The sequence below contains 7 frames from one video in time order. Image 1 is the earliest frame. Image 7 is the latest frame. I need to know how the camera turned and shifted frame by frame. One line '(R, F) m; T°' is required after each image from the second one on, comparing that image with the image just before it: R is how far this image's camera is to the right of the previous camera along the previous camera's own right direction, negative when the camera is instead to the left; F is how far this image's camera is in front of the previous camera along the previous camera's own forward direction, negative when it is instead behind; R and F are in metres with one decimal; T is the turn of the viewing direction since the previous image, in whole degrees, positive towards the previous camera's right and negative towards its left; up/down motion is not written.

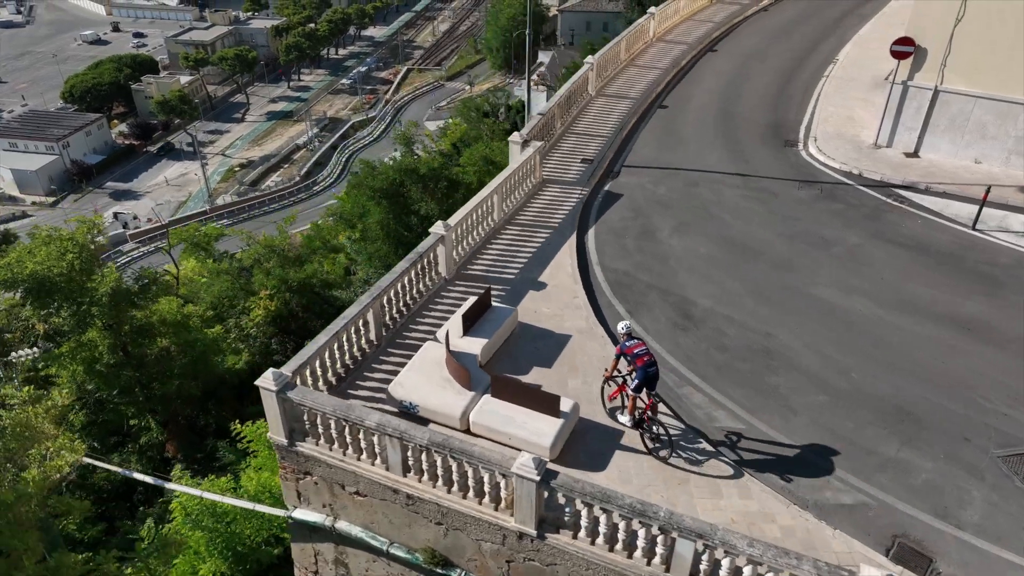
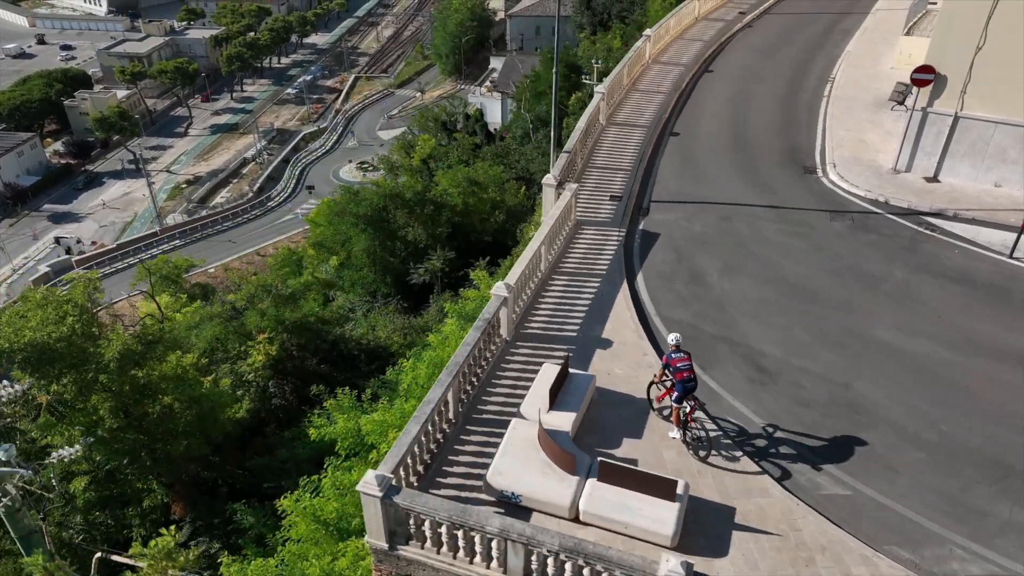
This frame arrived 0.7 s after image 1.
(-1.5, +0.5) m; +4°
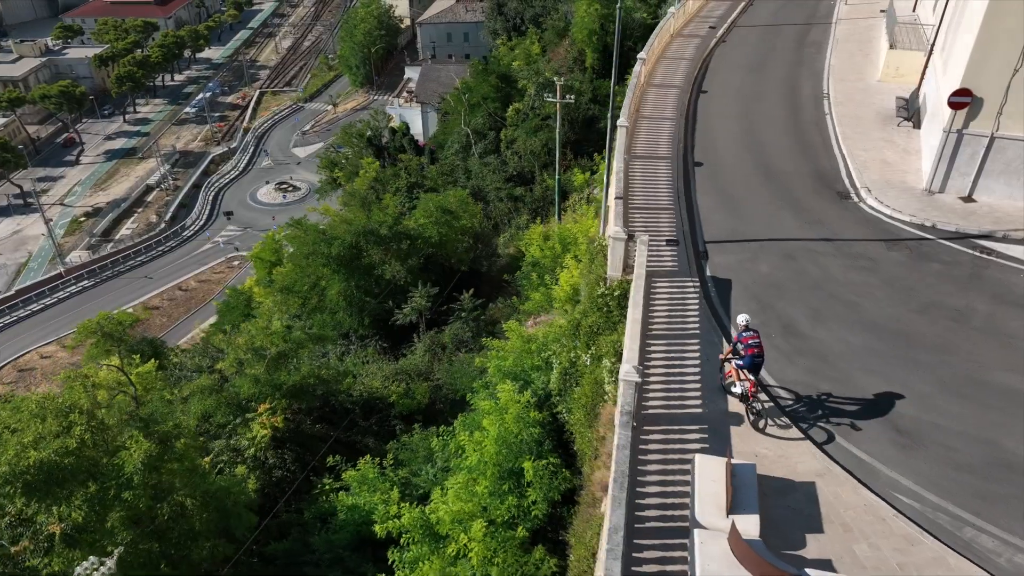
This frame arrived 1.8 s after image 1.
(-2.5, +1.1) m; +7°
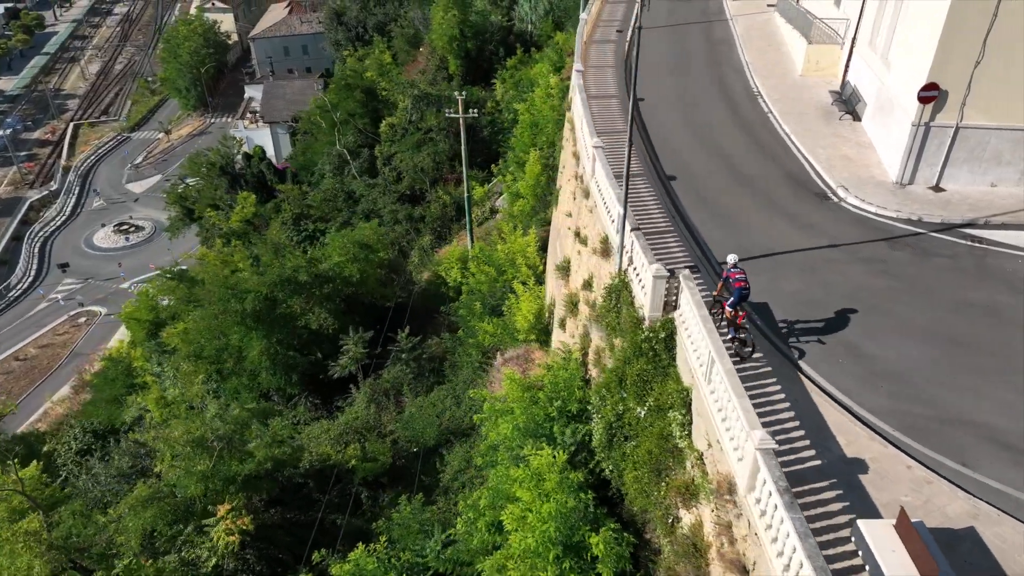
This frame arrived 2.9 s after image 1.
(-2.6, +1.6) m; +11°
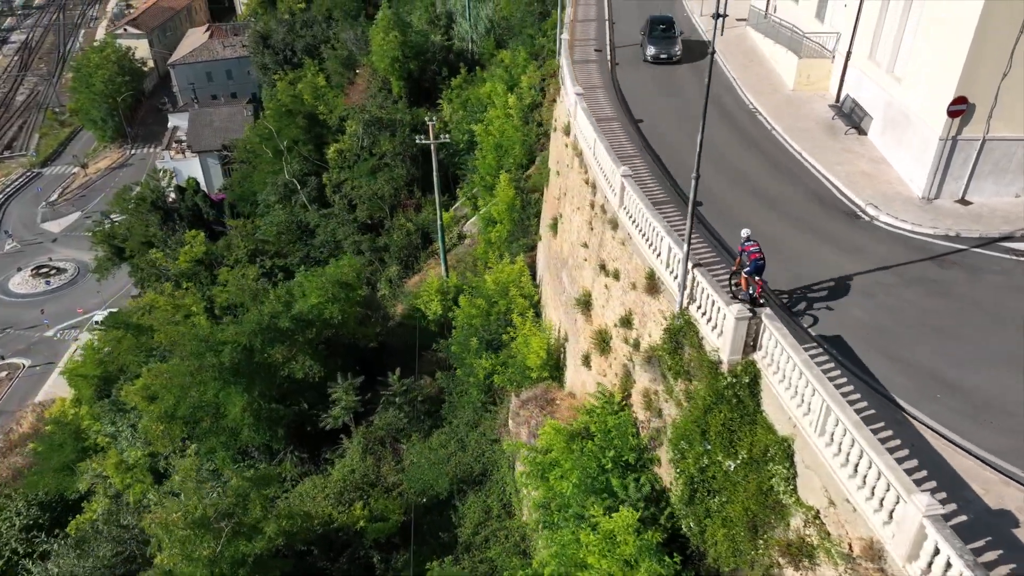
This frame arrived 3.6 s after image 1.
(-1.9, +1.1) m; +5°
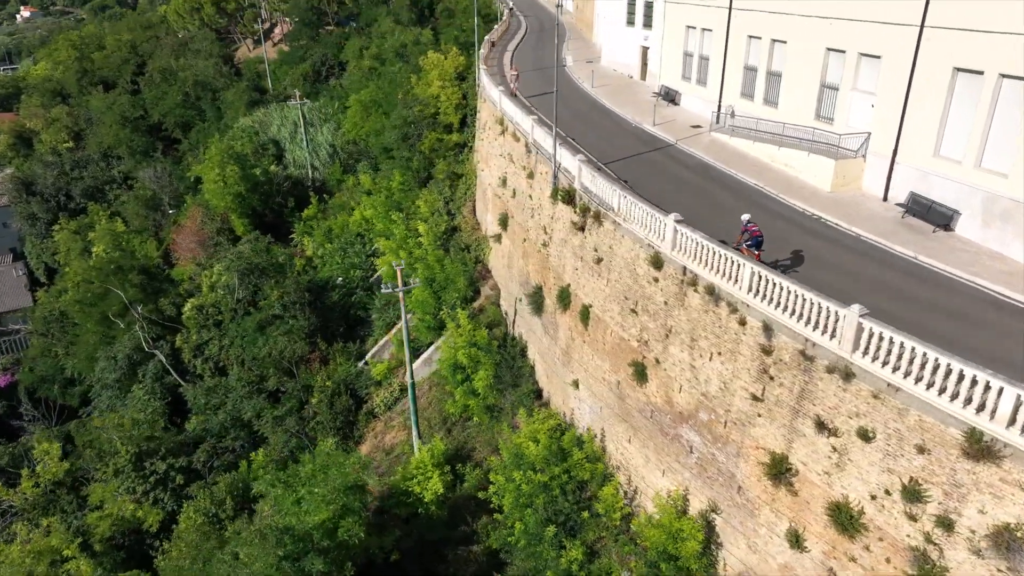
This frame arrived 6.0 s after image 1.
(-6.5, +4.5) m; +18°
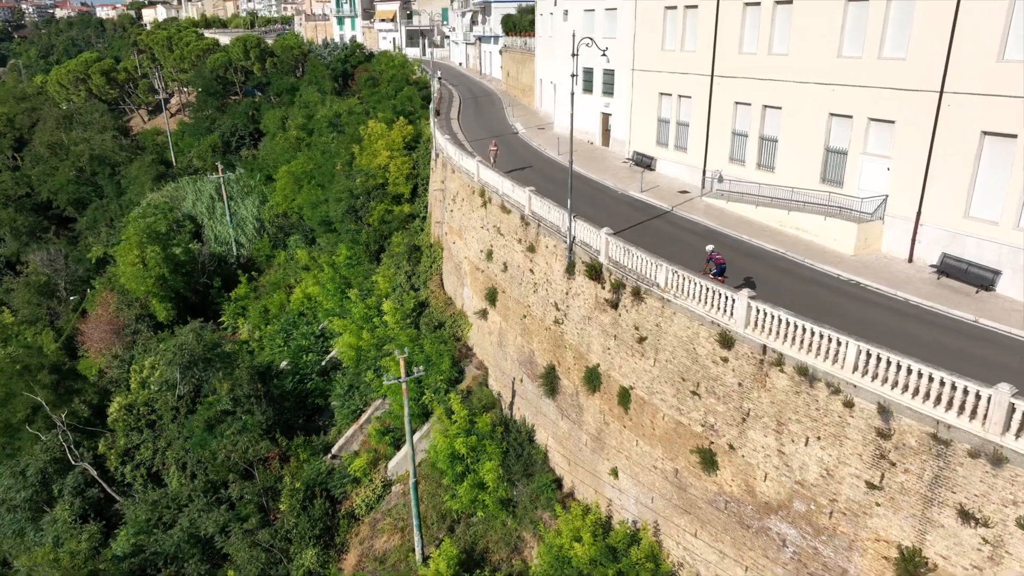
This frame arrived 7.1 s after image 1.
(-3.3, +1.8) m; +8°
